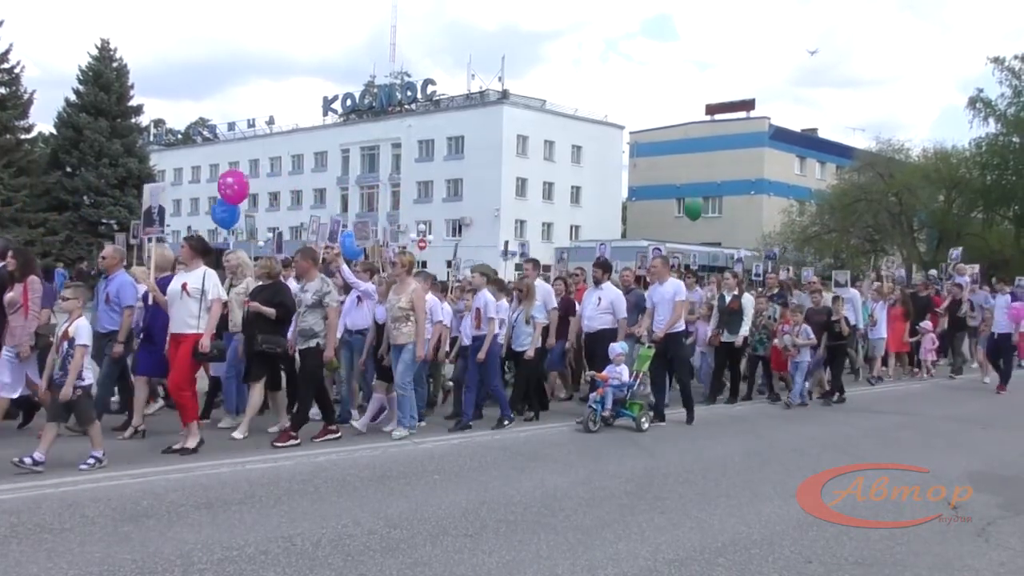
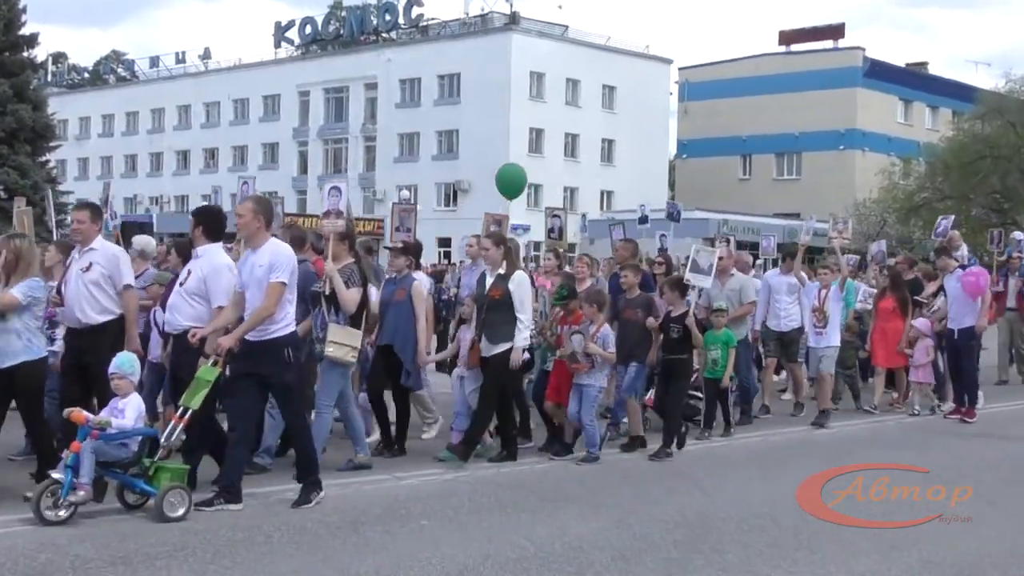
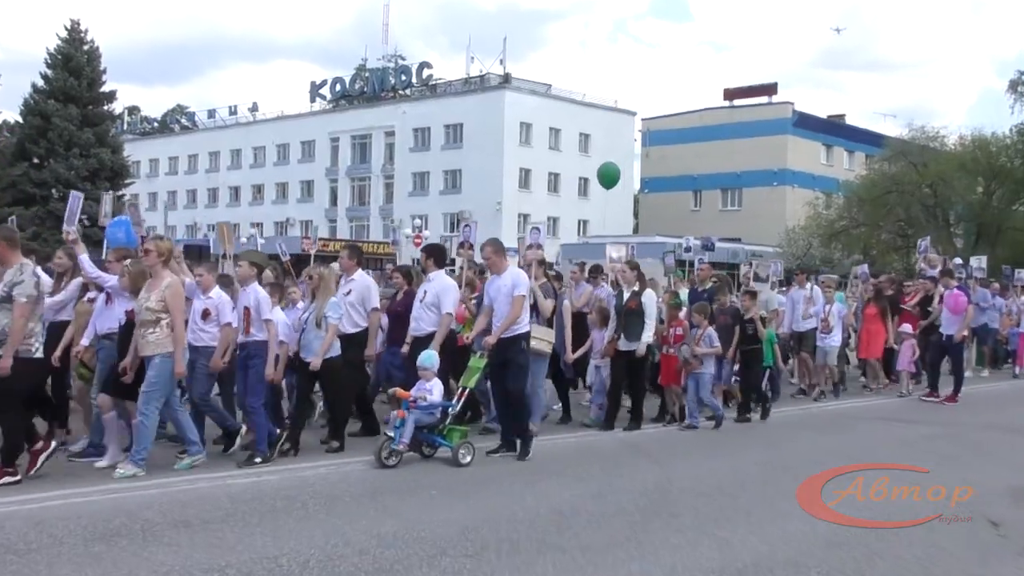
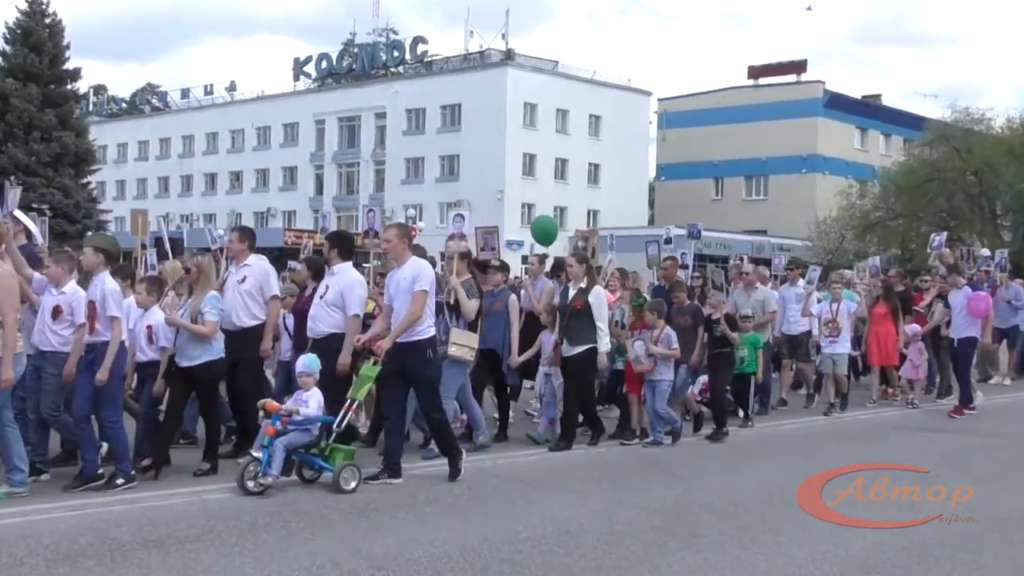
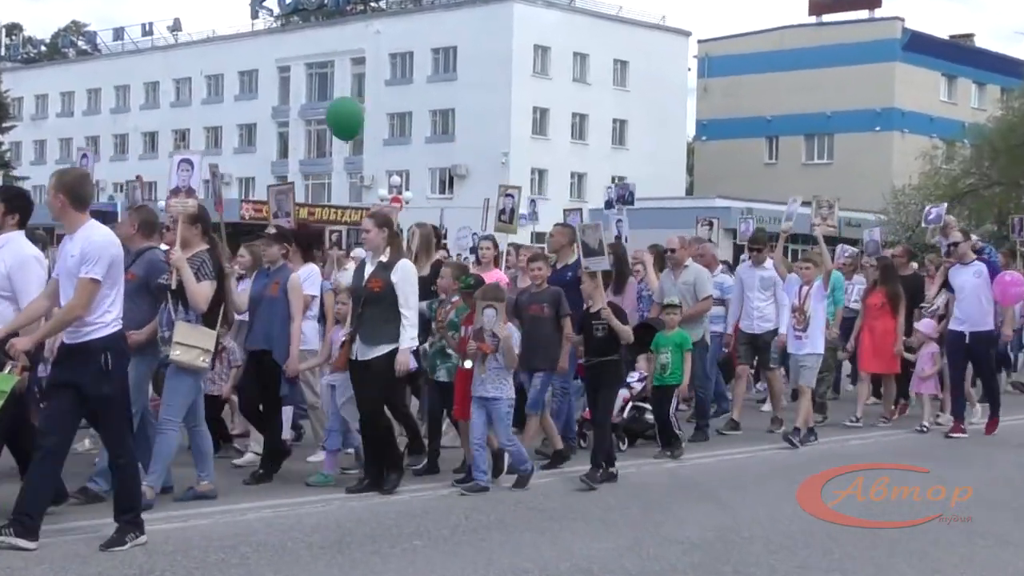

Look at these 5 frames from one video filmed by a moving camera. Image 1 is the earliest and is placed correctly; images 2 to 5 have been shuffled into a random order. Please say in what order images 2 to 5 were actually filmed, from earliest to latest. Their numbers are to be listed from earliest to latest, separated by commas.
3, 4, 2, 5
